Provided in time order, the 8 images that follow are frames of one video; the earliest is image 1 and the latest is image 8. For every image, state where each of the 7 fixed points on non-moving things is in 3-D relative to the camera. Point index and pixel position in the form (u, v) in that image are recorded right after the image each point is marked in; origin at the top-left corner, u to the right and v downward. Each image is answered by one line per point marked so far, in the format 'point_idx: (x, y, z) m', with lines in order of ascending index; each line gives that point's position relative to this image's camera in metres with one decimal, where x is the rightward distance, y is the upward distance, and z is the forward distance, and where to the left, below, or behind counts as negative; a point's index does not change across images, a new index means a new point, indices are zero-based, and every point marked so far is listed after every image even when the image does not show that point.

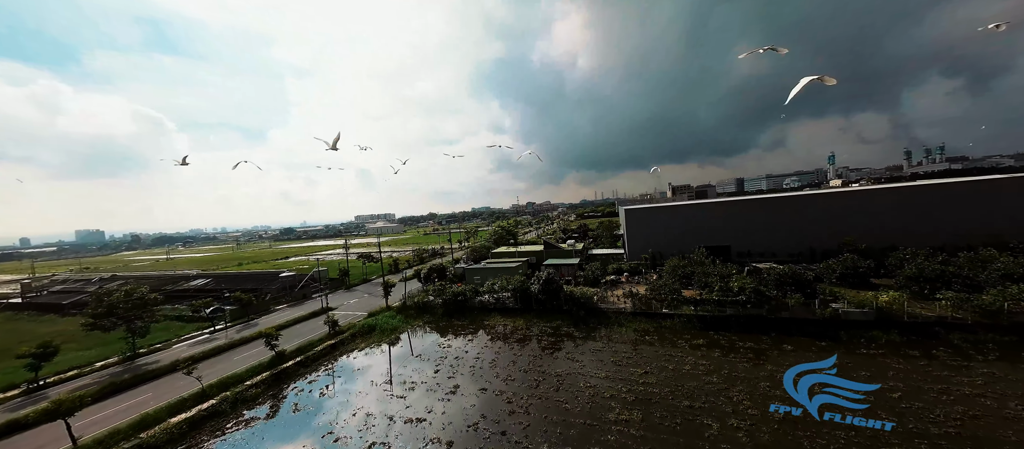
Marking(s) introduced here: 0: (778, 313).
0: (+9.9, -3.3, +10.8) m
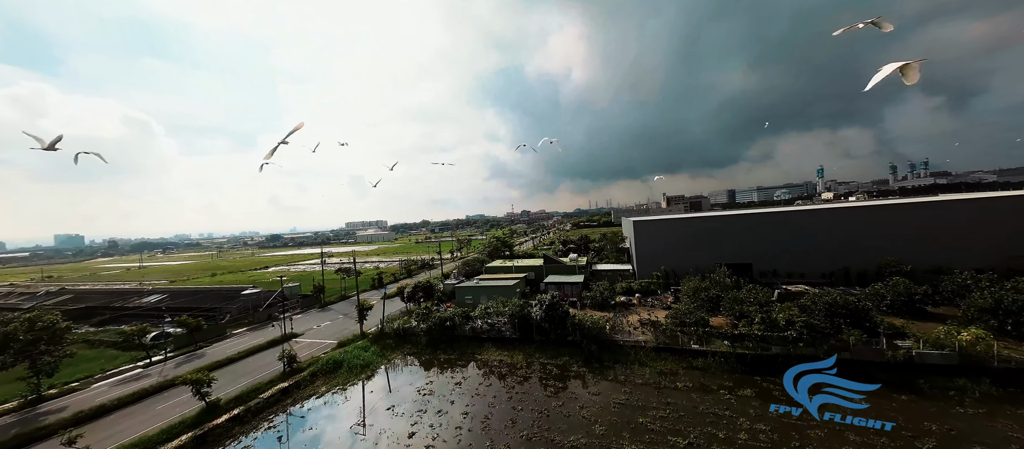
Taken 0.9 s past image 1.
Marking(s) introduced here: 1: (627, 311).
0: (+9.8, -3.9, +8.8) m
1: (+5.2, -3.9, +13.3) m
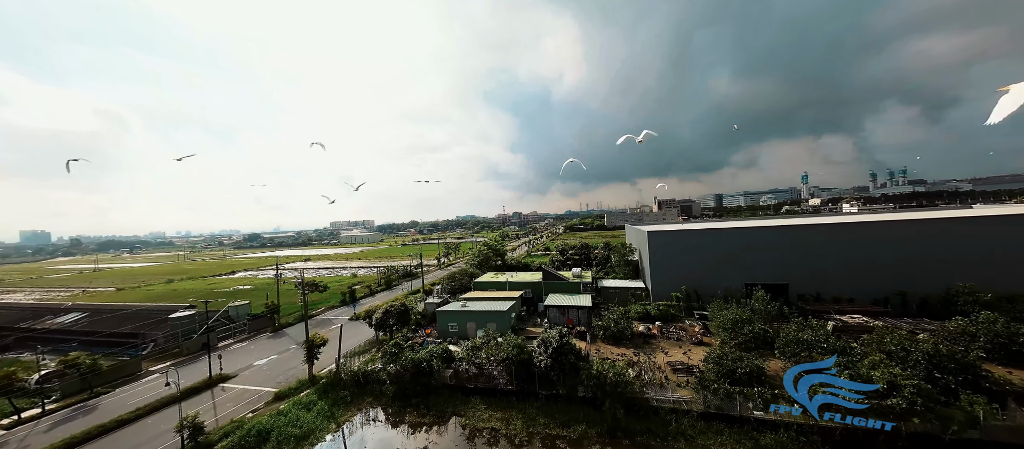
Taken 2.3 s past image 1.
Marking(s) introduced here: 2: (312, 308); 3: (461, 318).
0: (+9.8, -4.5, +6.3) m
1: (+5.0, -4.5, +10.6) m
2: (-12.9, -5.4, +18.9) m
3: (-2.2, -4.0, +12.5) m
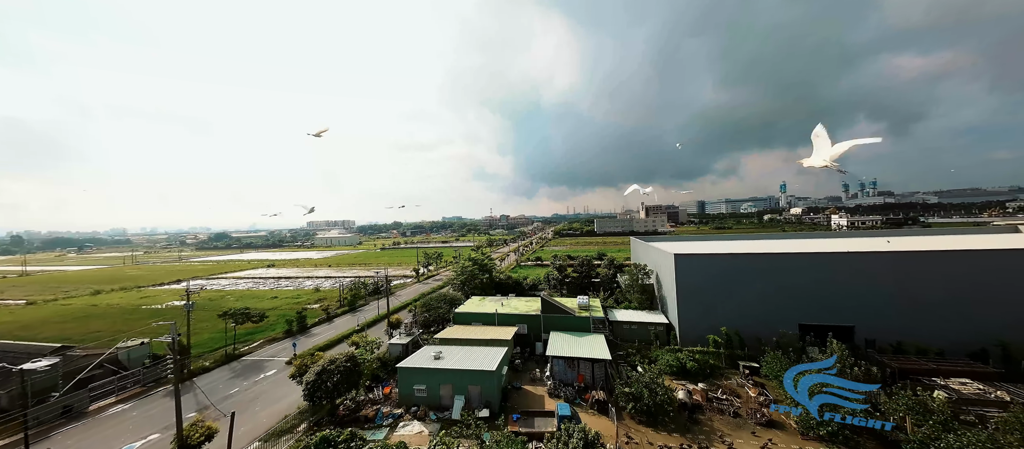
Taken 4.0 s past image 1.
0: (+9.8, -5.4, +3.3) m
1: (+4.8, -5.3, +7.4) m
2: (-13.5, -5.9, +14.8) m
3: (-2.4, -4.6, +8.9) m
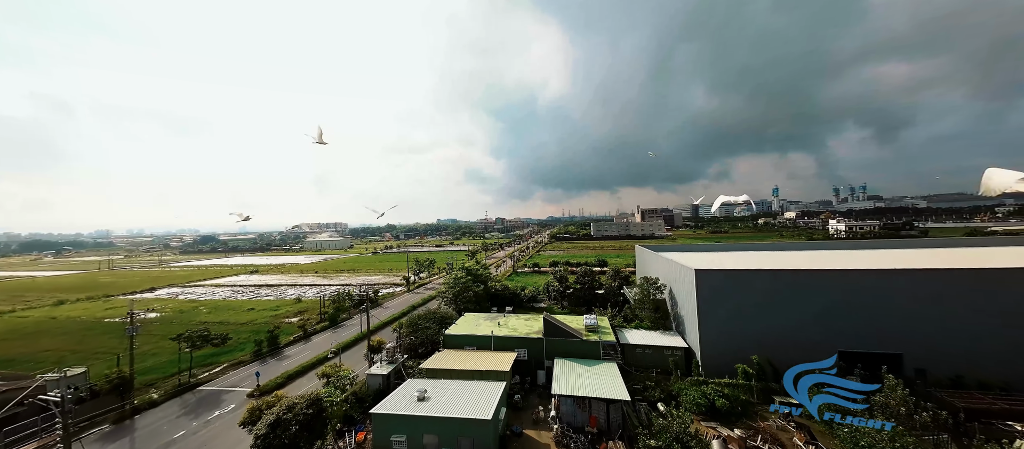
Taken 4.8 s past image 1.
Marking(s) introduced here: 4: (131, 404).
0: (+9.9, -5.7, +1.9) m
1: (+4.8, -5.6, +5.9) m
2: (-13.6, -6.3, +13.0) m
3: (-2.4, -5.0, +7.3) m
4: (-13.7, -6.3, +10.6) m
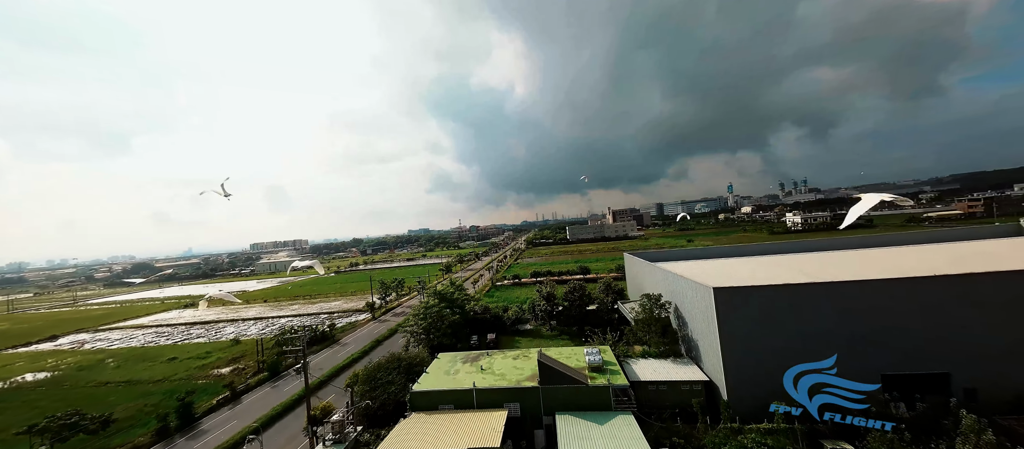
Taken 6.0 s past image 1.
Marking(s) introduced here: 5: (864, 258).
0: (+10.3, -5.7, +0.5) m
1: (+5.0, -5.9, +4.0) m
2: (-13.9, -7.7, +9.4) m
3: (-2.4, -5.7, +4.8) m
4: (-13.9, -7.7, +7.0) m
5: (+14.3, -1.3, +11.9) m
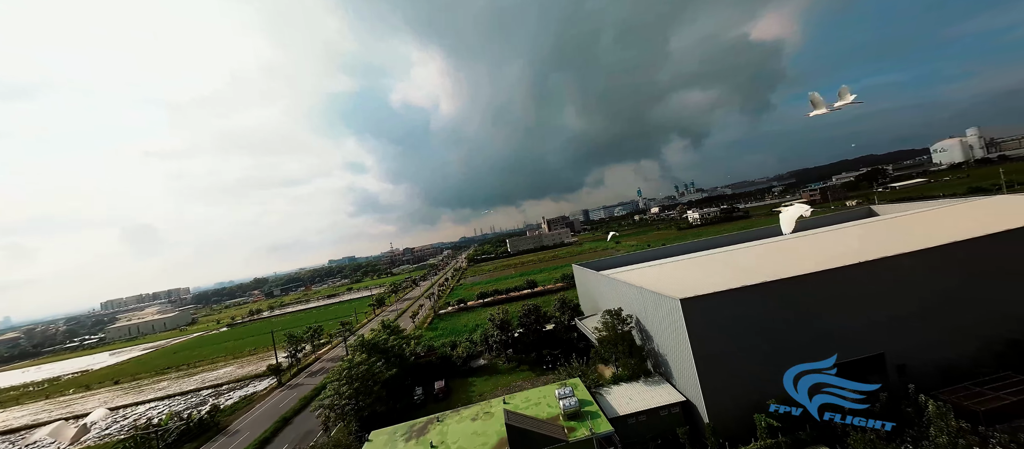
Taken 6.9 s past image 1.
0: (+11.1, -5.0, +0.9) m
1: (+5.1, -5.9, +3.1) m
2: (-14.3, -9.6, +4.2) m
3: (-2.2, -6.4, +2.2) m
4: (-13.7, -9.4, +1.9) m
5: (+12.1, -1.0, +13.1) m
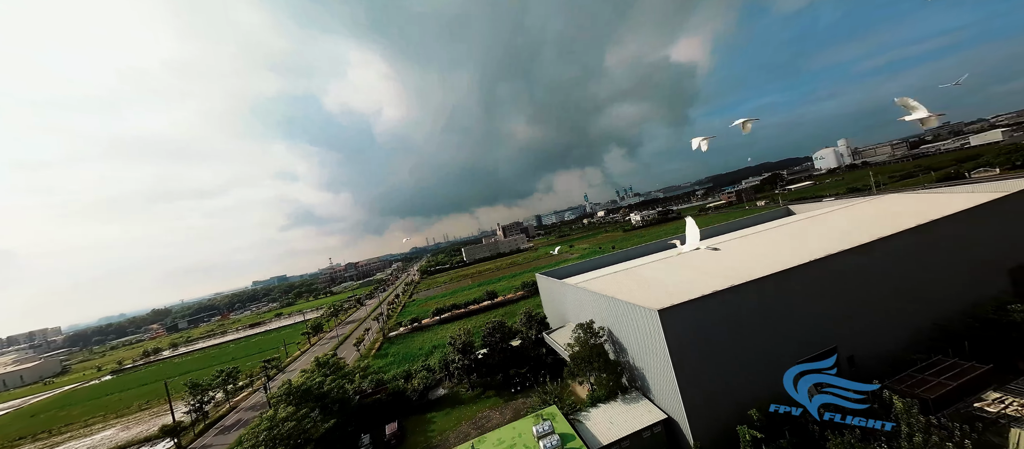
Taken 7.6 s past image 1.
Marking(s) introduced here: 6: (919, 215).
0: (+11.4, -4.8, +1.4) m
1: (+5.2, -6.0, +2.7) m
2: (-13.9, -10.2, +0.5) m
3: (-1.9, -6.6, +0.6) m
4: (-13.0, -10.0, -1.7) m
5: (+10.3, -1.1, +13.7) m
6: (+14.1, 0.0, +11.1) m
